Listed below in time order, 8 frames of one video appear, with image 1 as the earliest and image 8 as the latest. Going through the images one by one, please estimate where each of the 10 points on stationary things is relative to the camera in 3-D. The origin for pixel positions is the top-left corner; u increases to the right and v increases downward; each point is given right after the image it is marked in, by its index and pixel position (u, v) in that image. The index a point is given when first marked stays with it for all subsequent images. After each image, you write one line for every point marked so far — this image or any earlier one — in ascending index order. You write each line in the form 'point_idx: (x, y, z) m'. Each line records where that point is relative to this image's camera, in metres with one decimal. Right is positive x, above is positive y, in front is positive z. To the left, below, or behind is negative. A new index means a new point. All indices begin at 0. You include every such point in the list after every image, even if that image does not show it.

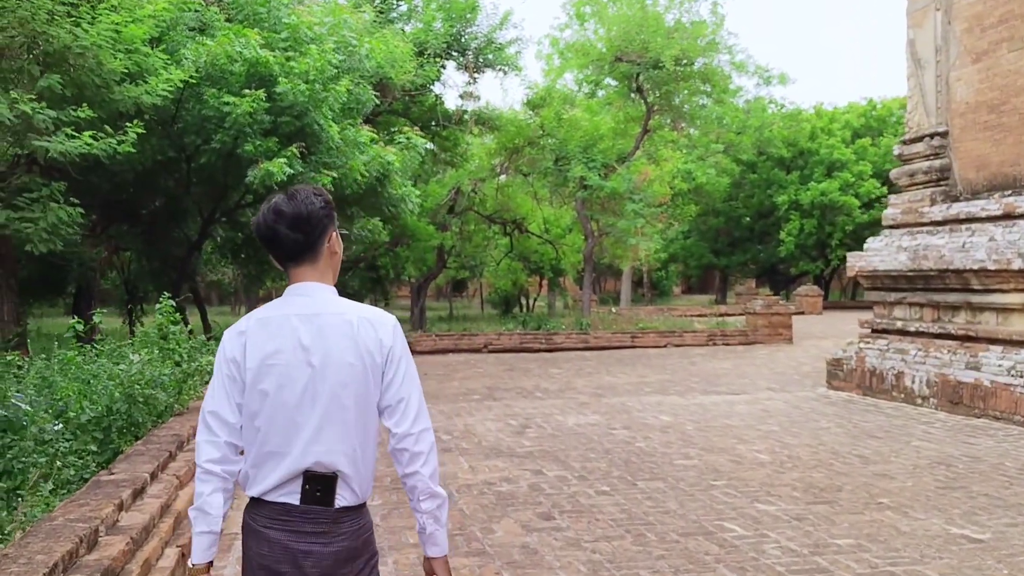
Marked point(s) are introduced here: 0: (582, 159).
0: (+1.2, +2.3, +16.6) m
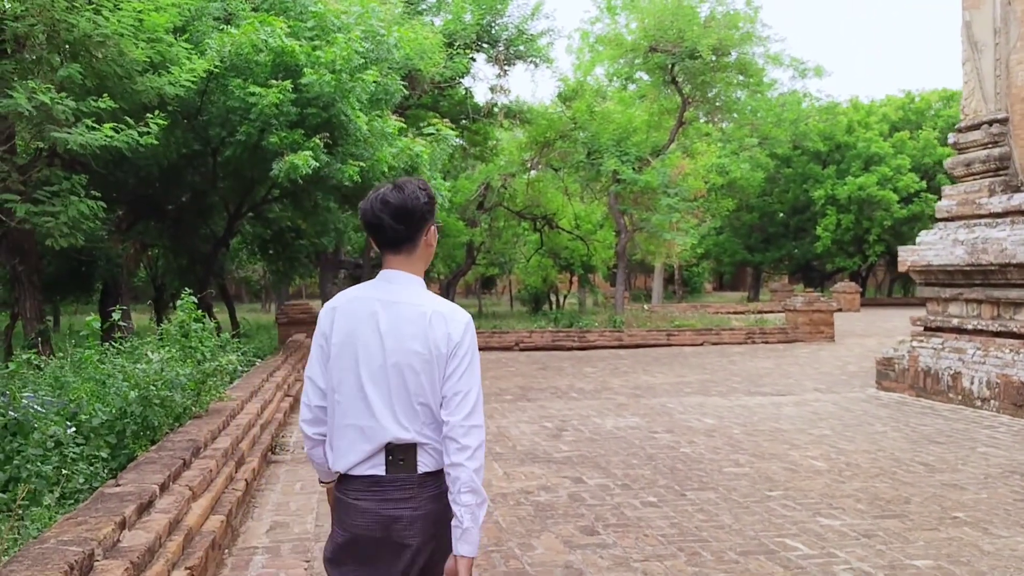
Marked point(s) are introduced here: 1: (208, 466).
0: (+1.8, +2.3, +16.2) m
1: (-1.2, -0.7, +3.9) m
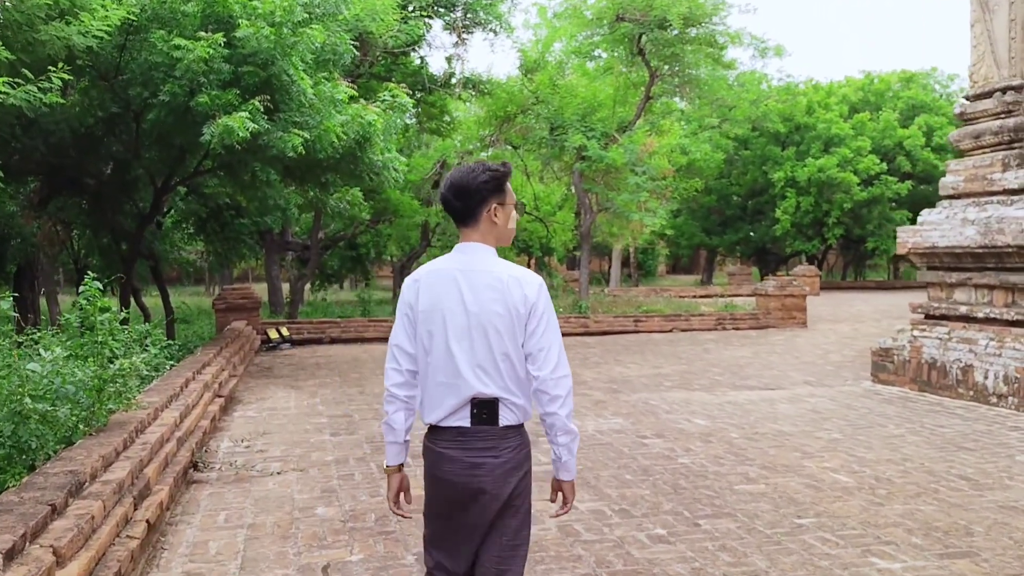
0: (+1.1, +2.6, +15.3) m
1: (-1.3, -0.7, +2.9) m
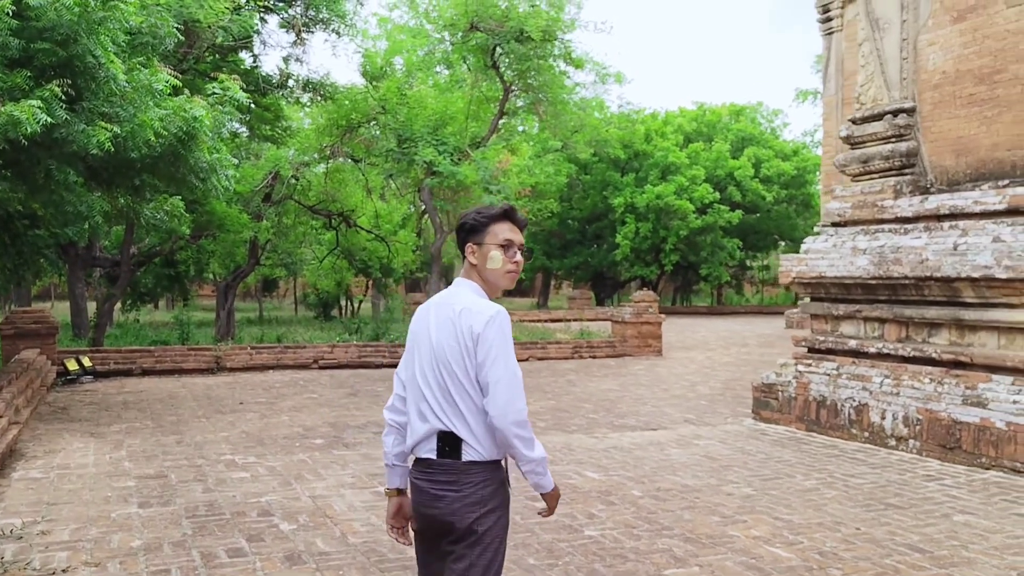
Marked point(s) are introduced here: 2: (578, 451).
0: (-1.3, +2.2, +14.3) m
1: (-1.4, -0.8, +1.7) m
2: (+0.4, -1.1, +6.3) m
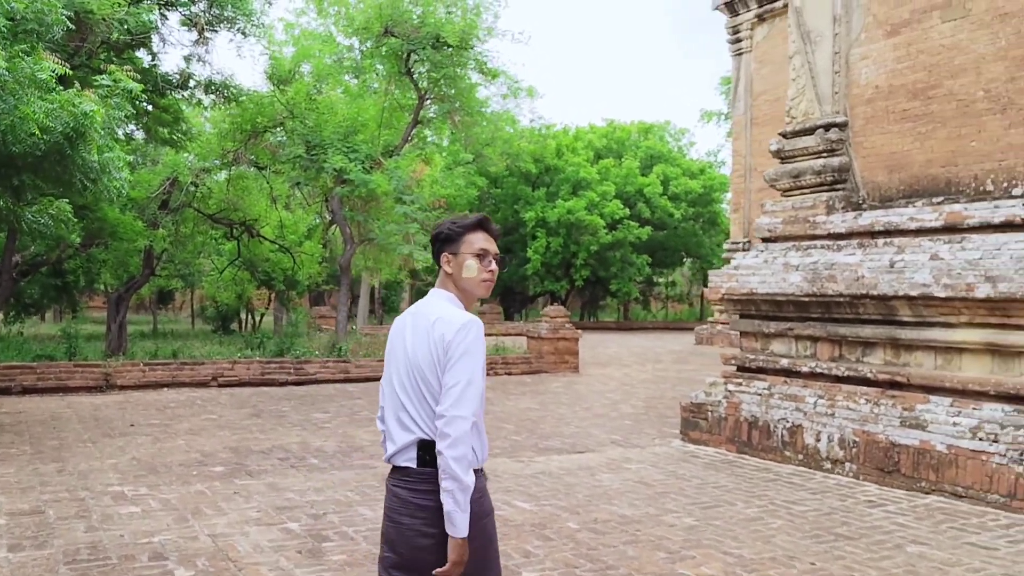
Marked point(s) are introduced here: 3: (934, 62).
0: (-2.5, +2.0, +13.8) m
1: (-1.4, -0.8, +1.1) m
2: (0.0, -1.2, +5.8) m
3: (+2.7, +1.5, +6.2) m
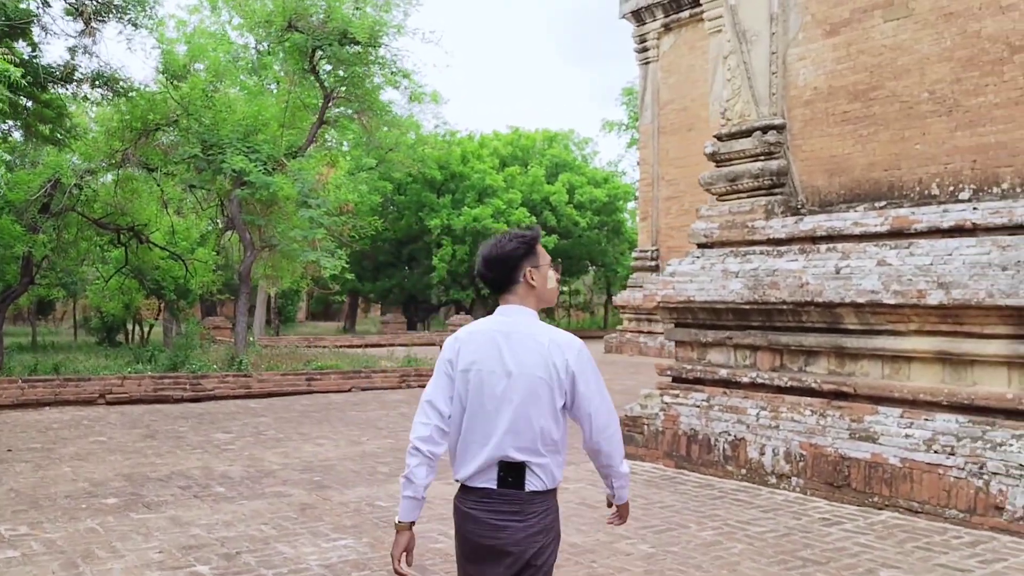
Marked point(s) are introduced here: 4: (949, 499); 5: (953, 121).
0: (-3.7, +1.9, +13.0) m
1: (-1.3, -0.8, +0.5) m
2: (-0.4, -1.2, +5.4) m
3: (+2.3, +1.4, +6.0) m
4: (+2.3, -1.1, +4.9) m
5: (+2.6, +1.0, +5.6) m
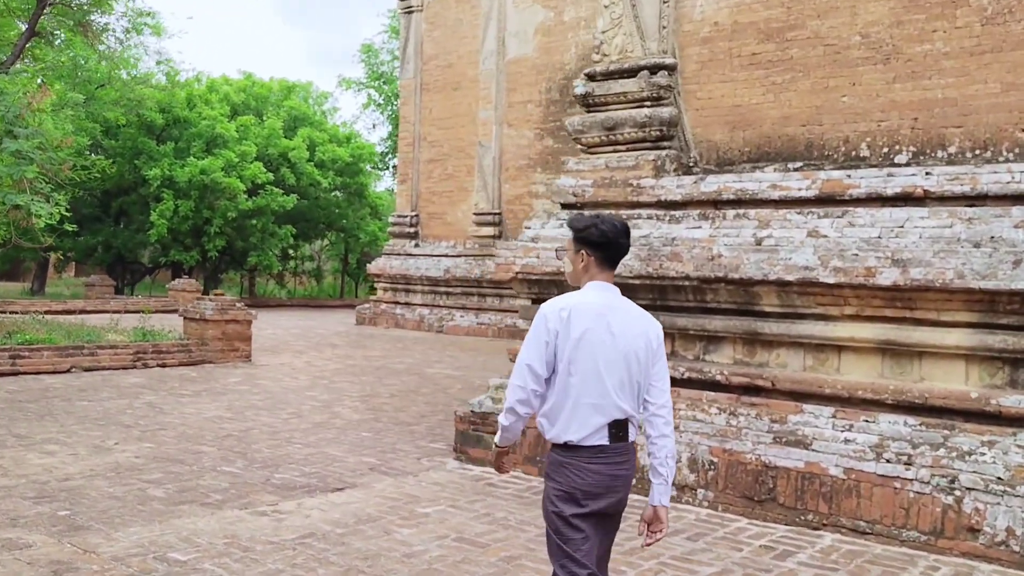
0: (-6.3, +2.4, +10.0) m
1: (-0.4, -0.7, -1.2) m
2: (-1.0, -1.0, +3.8) m
3: (+1.5, +1.5, +5.1) m
4: (+1.7, -1.0, +4.1) m
5: (+1.9, +1.1, +4.8) m
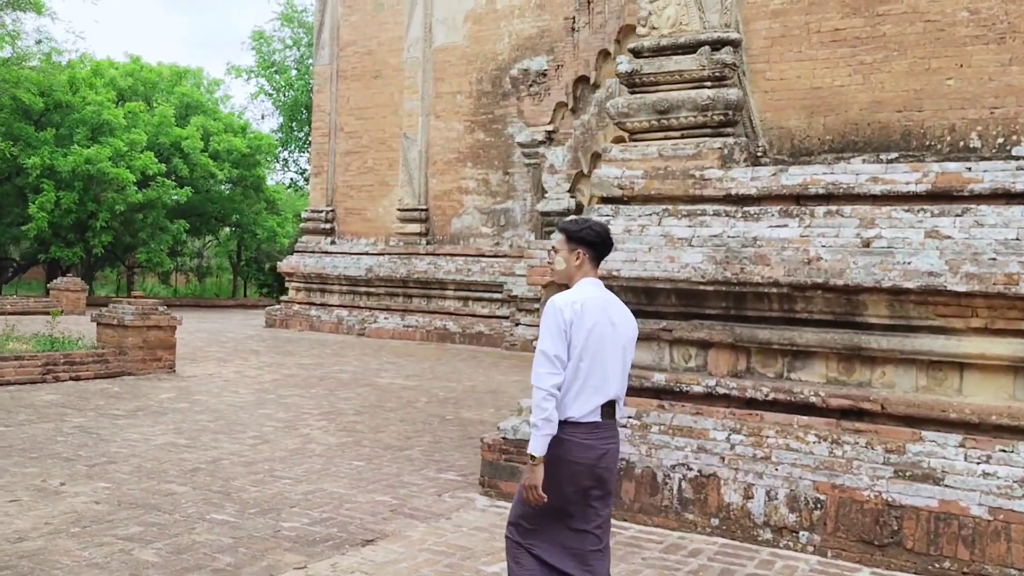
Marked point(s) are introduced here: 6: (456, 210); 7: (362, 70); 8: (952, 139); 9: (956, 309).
0: (-6.5, +2.4, +8.4) m
1: (+0.7, -0.8, -2.0) m
2: (-0.5, -1.1, +2.9) m
3: (+1.8, +1.5, +4.5) m
4: (+2.1, -1.0, +3.6) m
5: (+2.2, +1.0, +4.3) m
6: (-0.9, +1.3, +15.6) m
7: (-2.6, +3.9, +17.0) m
8: (+2.0, +0.7, +4.3) m
9: (+1.9, -0.1, +4.0) m
